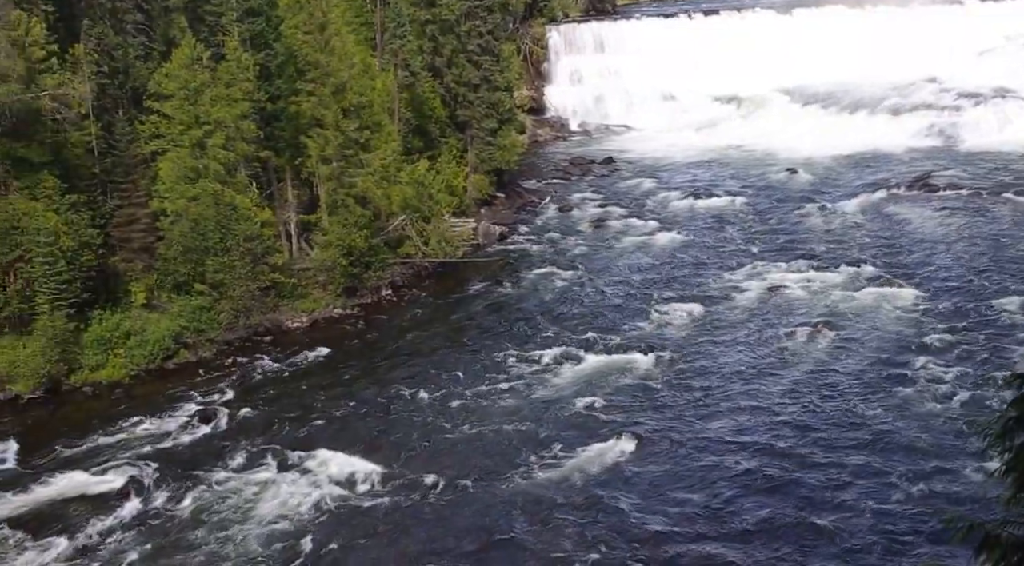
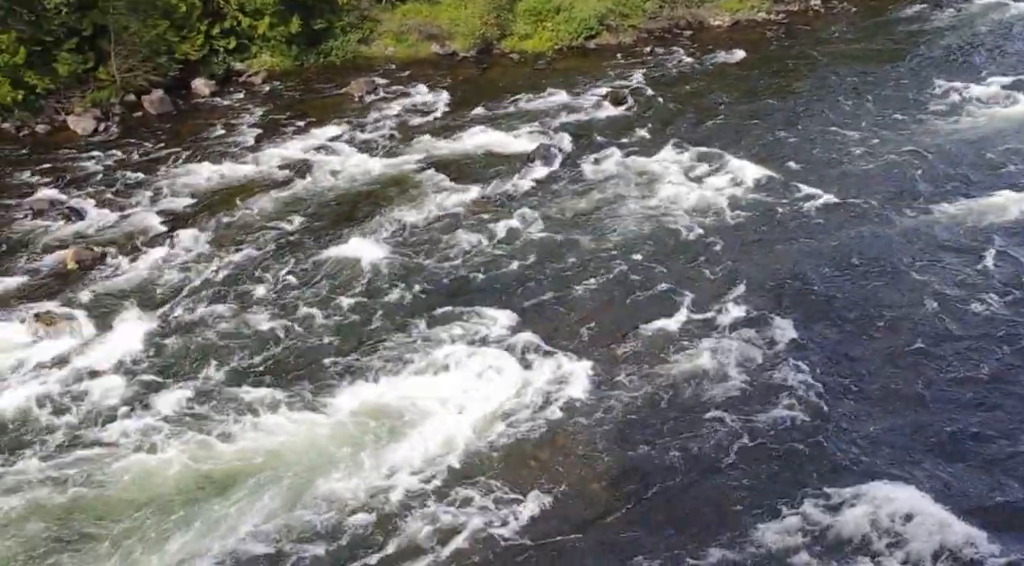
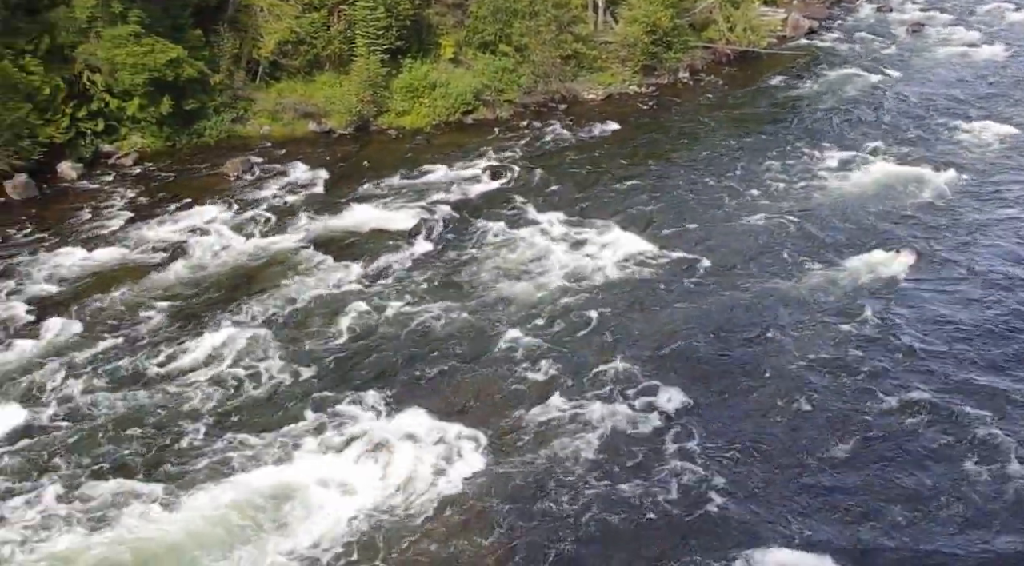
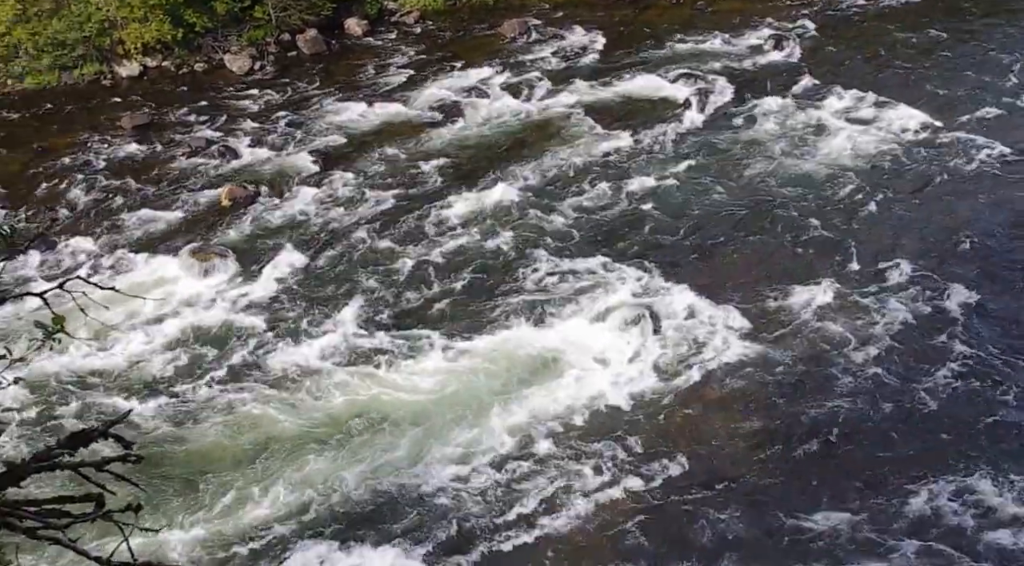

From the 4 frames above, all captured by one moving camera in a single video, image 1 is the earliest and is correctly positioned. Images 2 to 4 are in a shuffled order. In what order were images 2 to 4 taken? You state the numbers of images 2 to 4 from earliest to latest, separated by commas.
3, 2, 4
